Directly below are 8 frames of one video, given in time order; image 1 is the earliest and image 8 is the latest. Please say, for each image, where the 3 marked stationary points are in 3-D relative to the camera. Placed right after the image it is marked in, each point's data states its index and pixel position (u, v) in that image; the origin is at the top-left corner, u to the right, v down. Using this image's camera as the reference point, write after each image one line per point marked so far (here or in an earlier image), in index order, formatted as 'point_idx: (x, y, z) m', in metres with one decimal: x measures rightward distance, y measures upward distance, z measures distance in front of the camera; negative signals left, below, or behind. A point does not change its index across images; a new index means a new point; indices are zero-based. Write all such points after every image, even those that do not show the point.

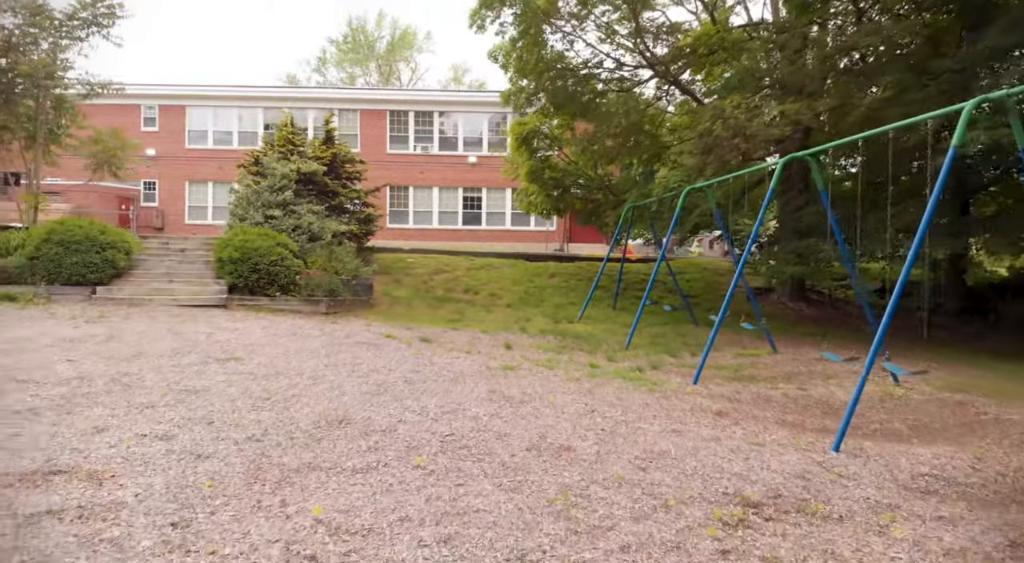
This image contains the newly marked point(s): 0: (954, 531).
0: (+1.9, -1.1, +2.6) m
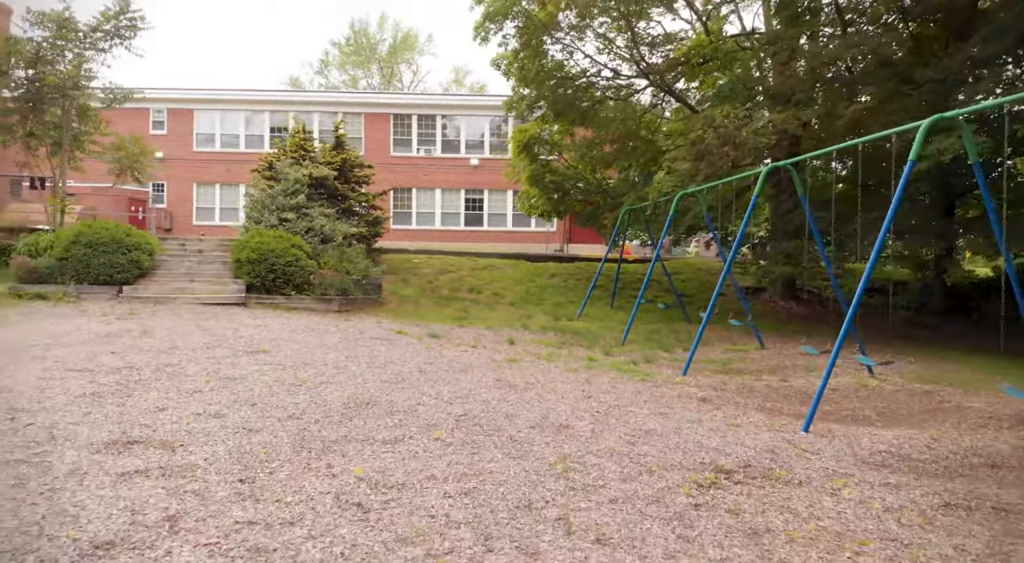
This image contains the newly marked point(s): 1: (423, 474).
0: (+1.9, -1.0, +3.1) m
1: (-0.4, -0.8, +2.7) m
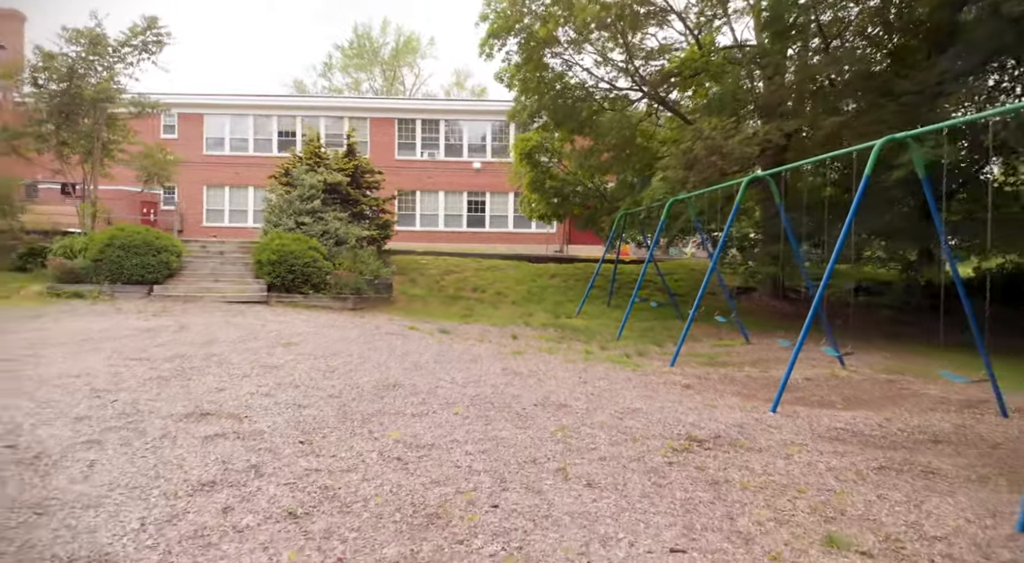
0: (+2.0, -1.0, +3.7) m
1: (-0.3, -0.8, +3.3) m
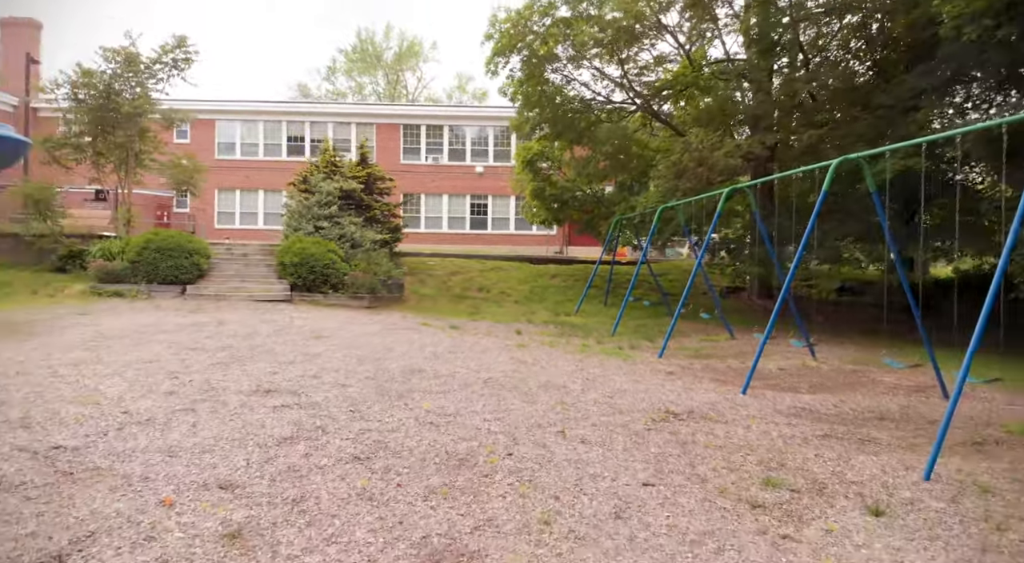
0: (+2.0, -1.1, +4.4) m
1: (-0.3, -0.8, +4.1) m
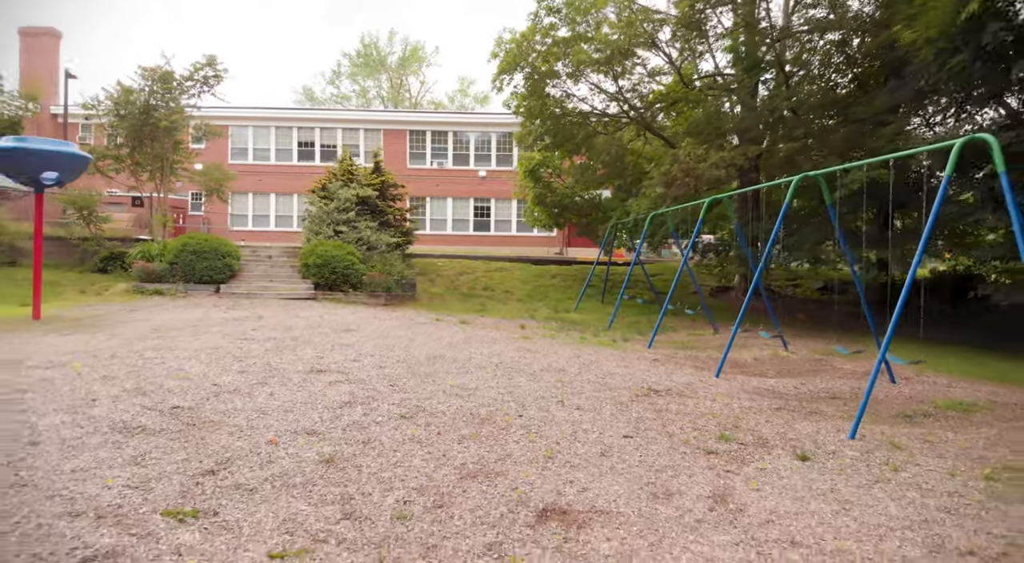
0: (+2.1, -1.0, +5.4) m
1: (-0.2, -0.8, +5.0) m
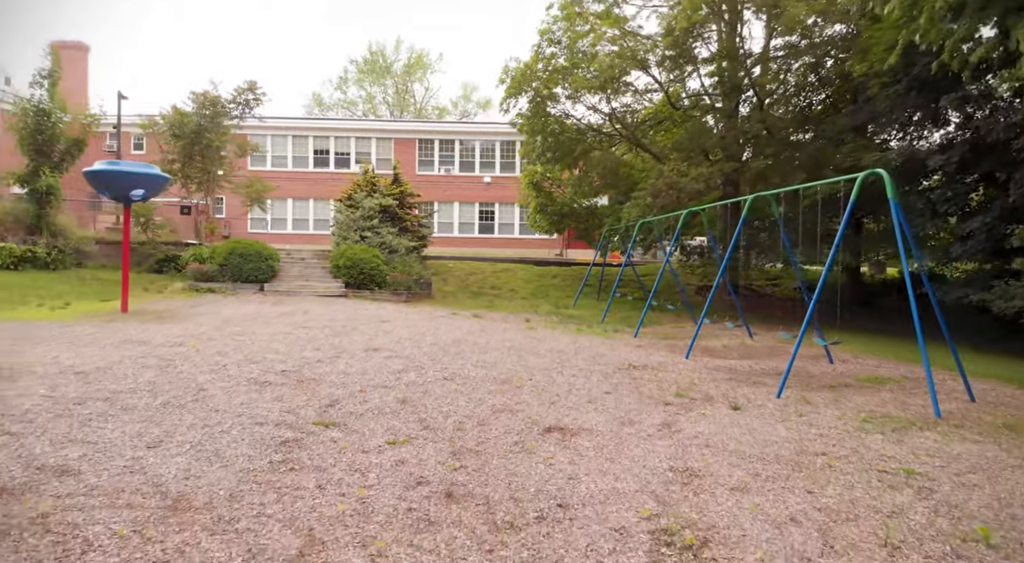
0: (+2.2, -1.0, +6.9) m
1: (-0.1, -0.8, +6.5) m
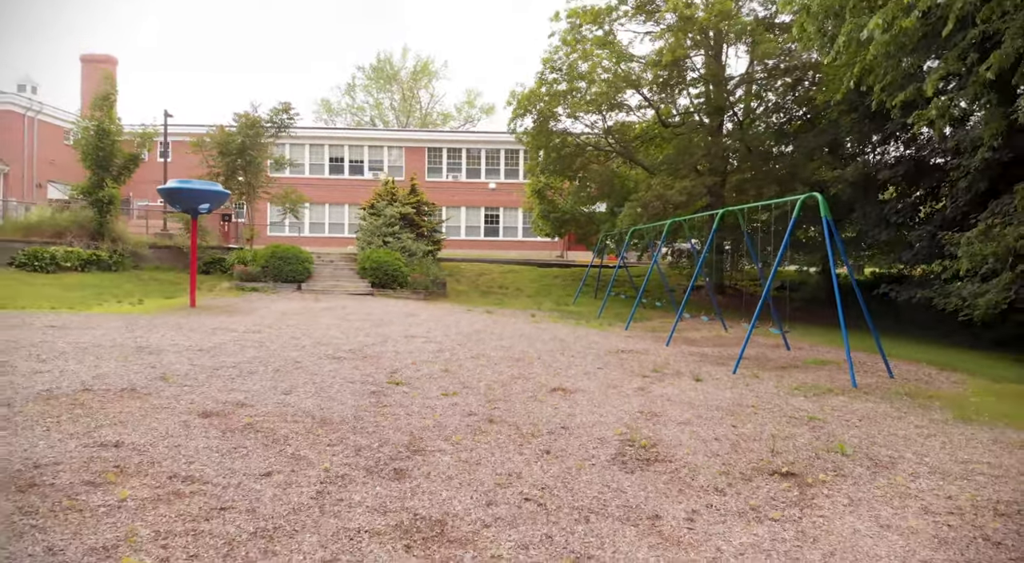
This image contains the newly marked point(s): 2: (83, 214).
0: (+2.4, -1.0, +8.5) m
1: (0.0, -0.8, +8.1) m
2: (-9.9, +1.5, +14.3) m
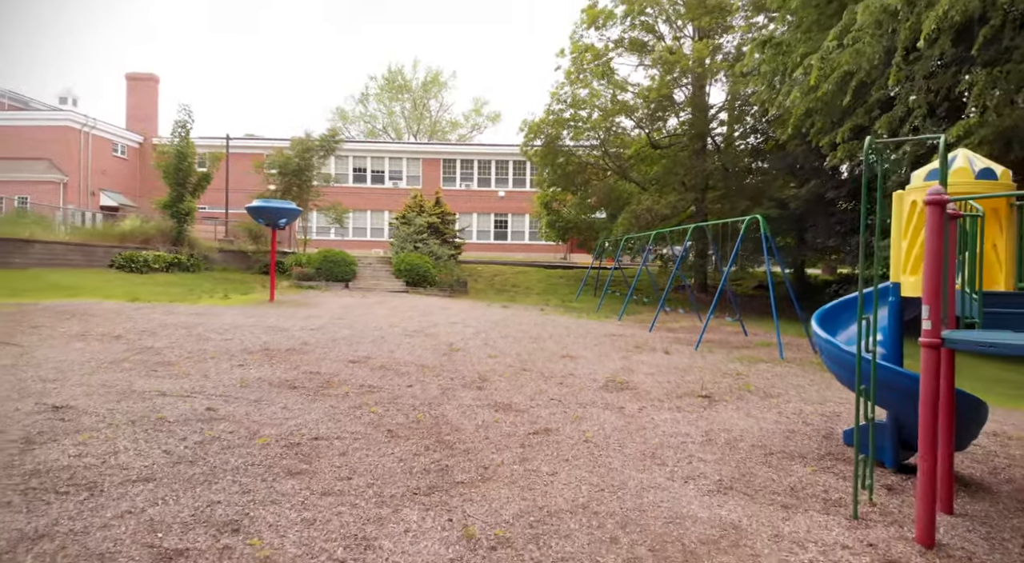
0: (+2.7, -1.0, +11.2) m
1: (+0.4, -0.8, +10.8) m
2: (-9.5, +1.6, +17.0) m
